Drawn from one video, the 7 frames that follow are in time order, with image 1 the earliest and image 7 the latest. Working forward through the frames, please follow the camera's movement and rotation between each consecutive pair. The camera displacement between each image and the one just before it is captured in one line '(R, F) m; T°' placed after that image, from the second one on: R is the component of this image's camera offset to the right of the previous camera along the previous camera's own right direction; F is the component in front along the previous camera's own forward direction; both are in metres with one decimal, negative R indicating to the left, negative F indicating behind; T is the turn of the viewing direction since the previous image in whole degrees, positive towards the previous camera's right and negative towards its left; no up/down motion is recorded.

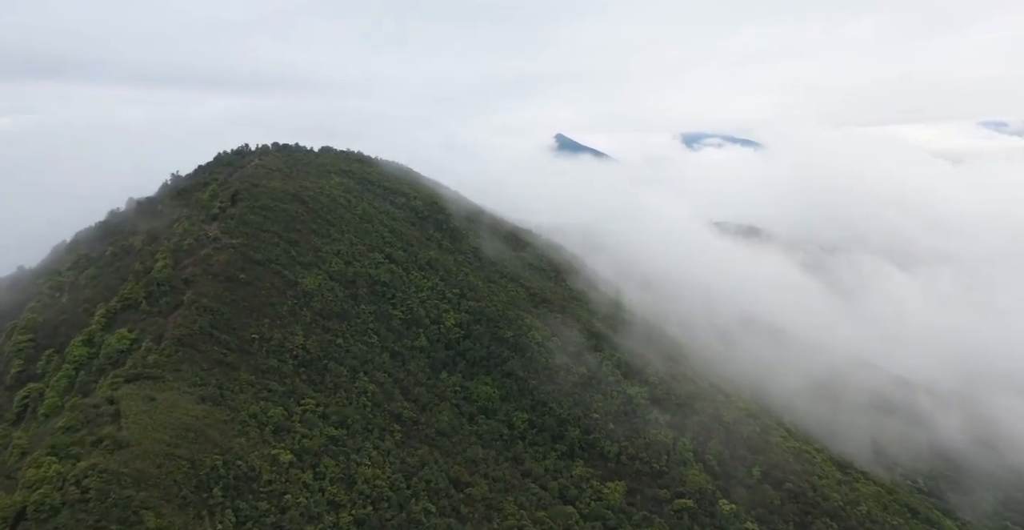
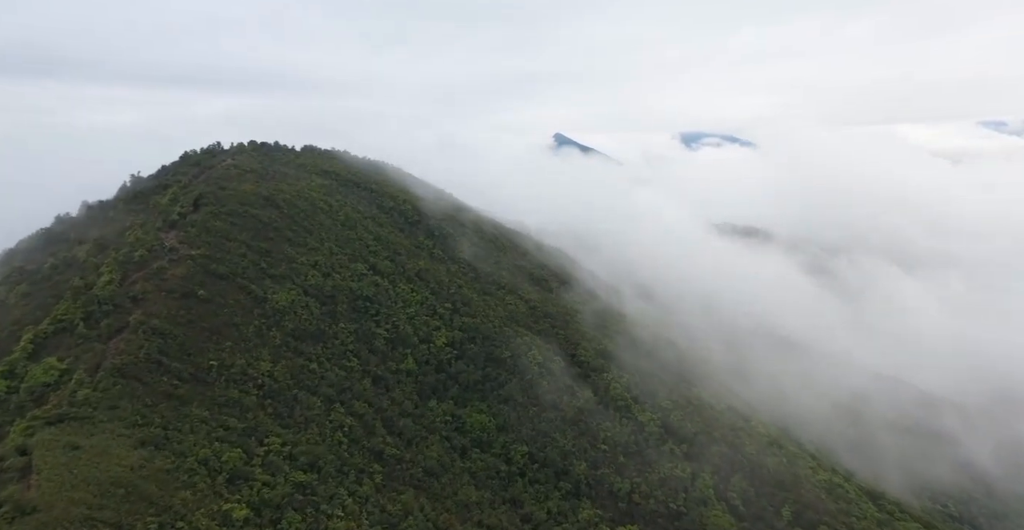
(+0.1, +6.1) m; 0°
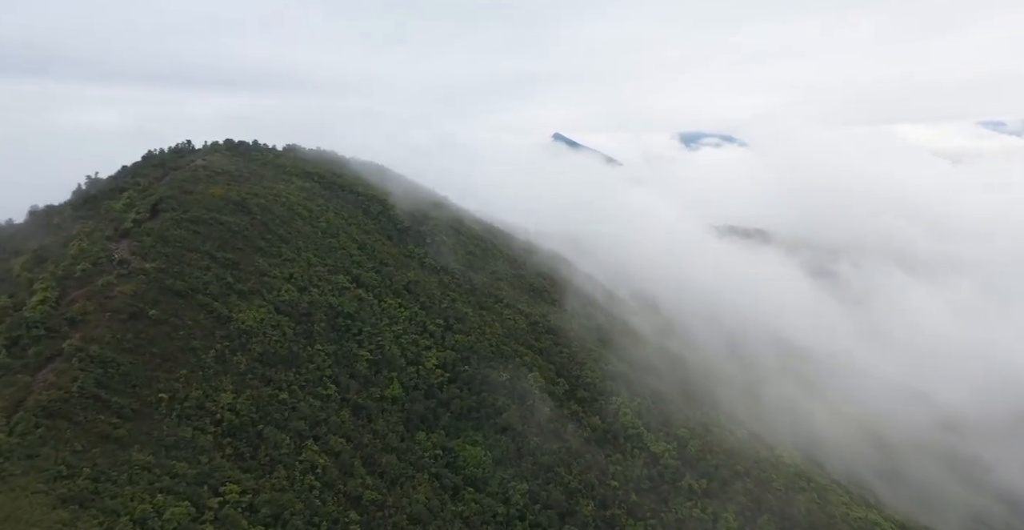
(+0.1, +5.4) m; 0°
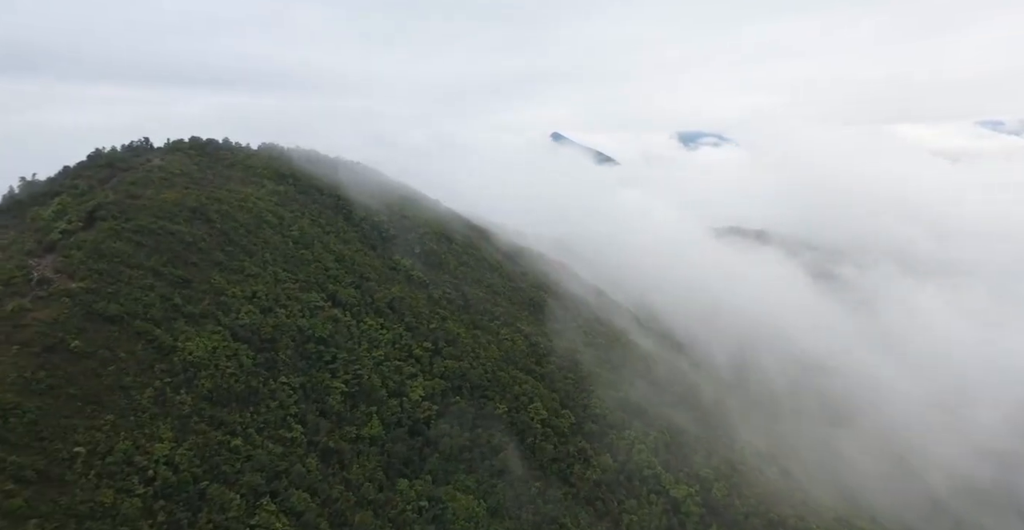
(+0.1, +6.3) m; 0°
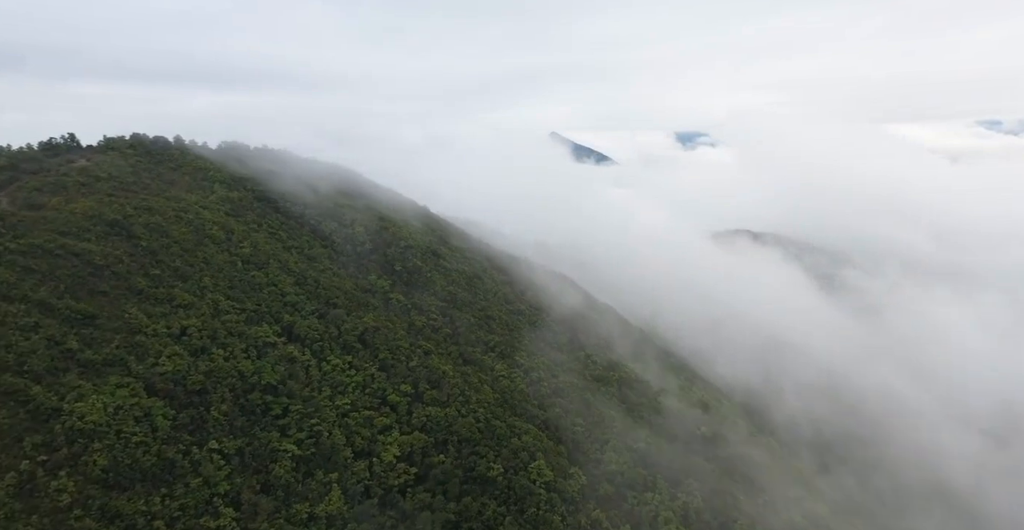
(+0.1, +8.1) m; 0°
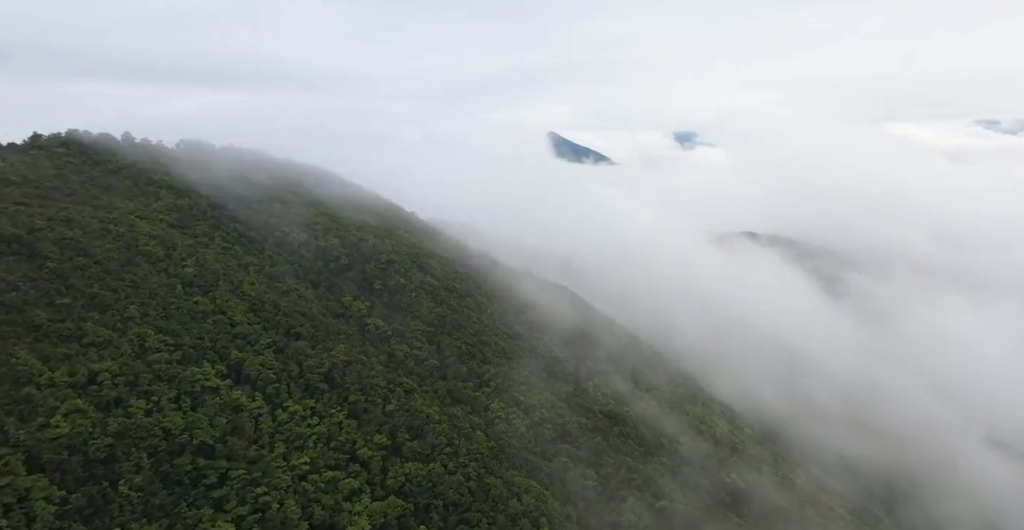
(+0.1, +6.5) m; 0°
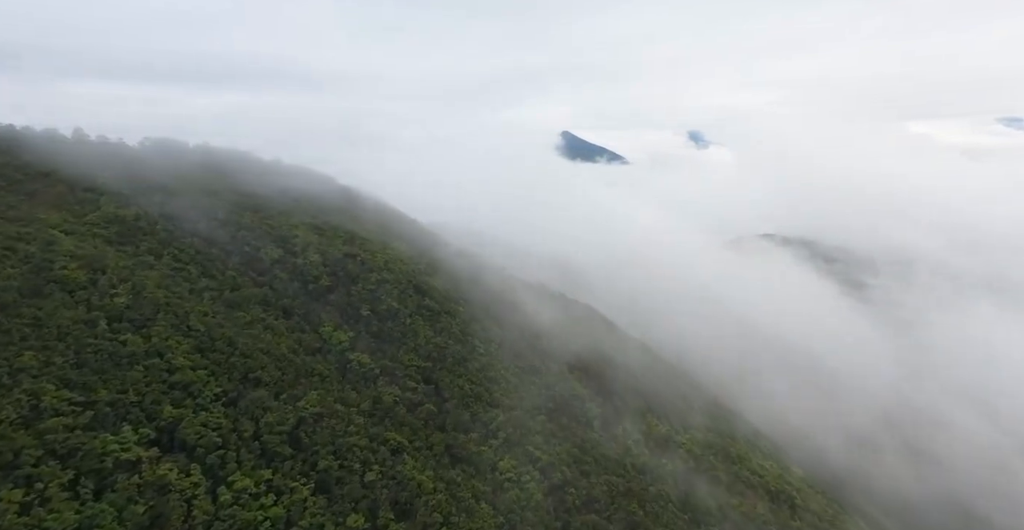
(-0.2, +6.7) m; -1°
